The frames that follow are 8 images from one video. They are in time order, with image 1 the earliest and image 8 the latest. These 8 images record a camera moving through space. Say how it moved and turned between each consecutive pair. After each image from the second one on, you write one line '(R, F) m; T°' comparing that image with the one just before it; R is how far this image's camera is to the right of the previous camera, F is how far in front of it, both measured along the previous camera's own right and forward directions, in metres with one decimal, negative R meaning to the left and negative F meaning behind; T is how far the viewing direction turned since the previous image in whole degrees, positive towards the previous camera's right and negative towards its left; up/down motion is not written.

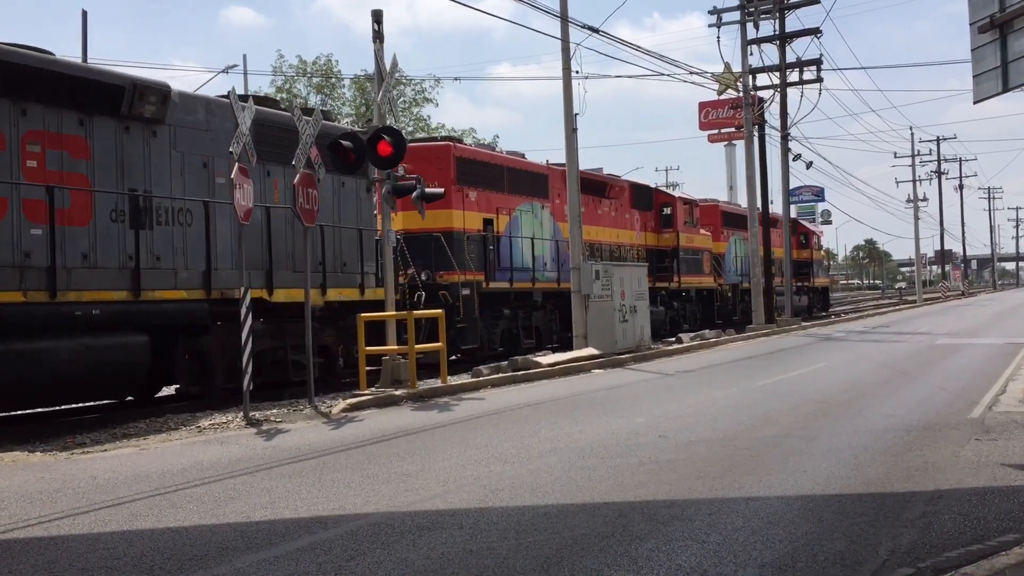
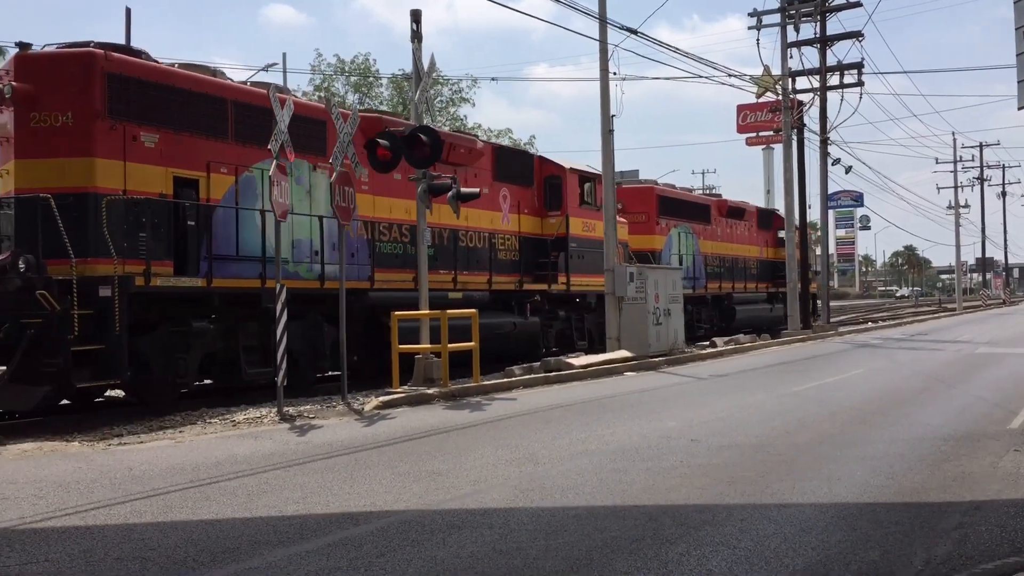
(0.0, 0.0) m; -2°
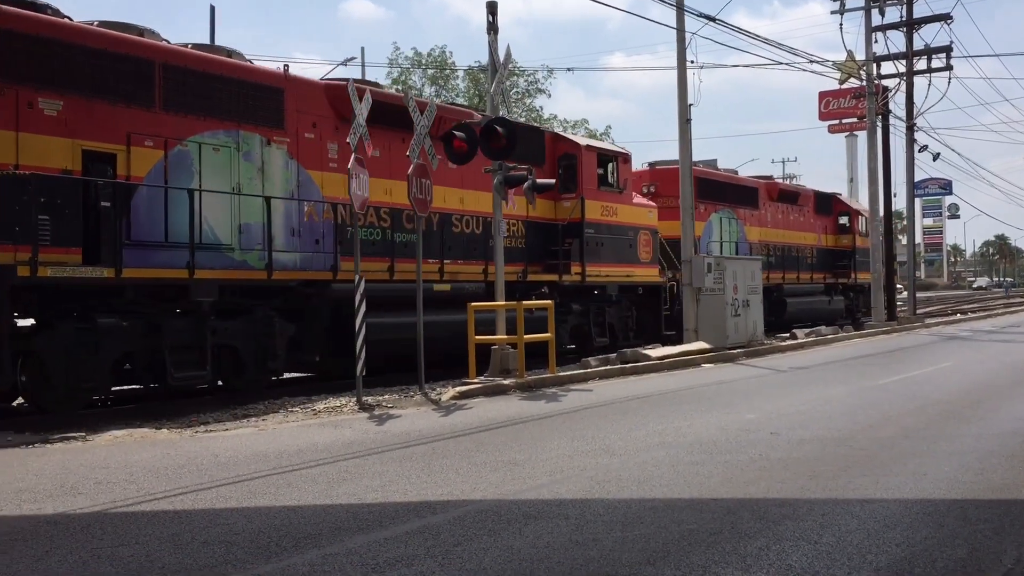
(0.0, 0.0) m; -4°
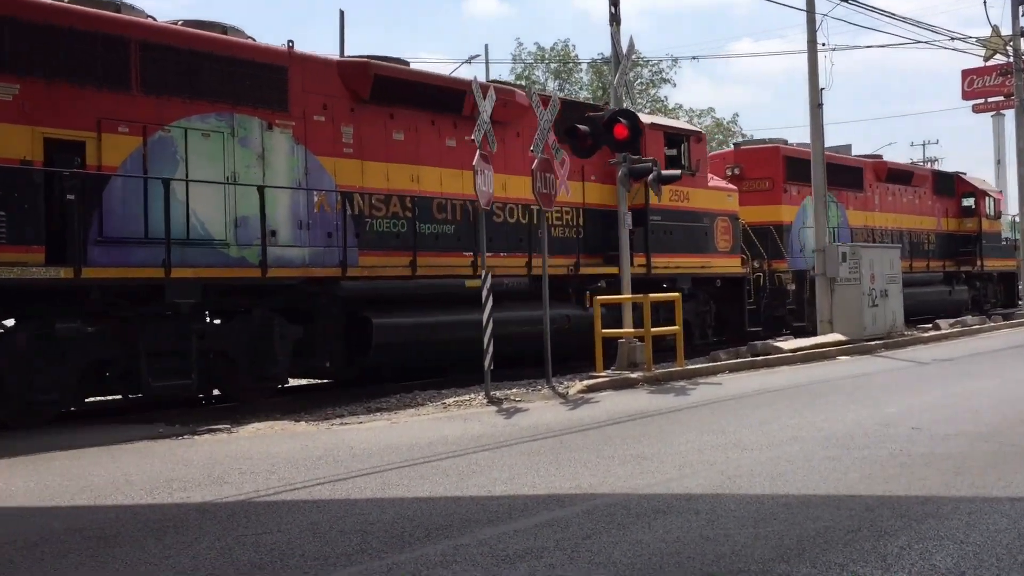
(0.0, 0.0) m; -7°
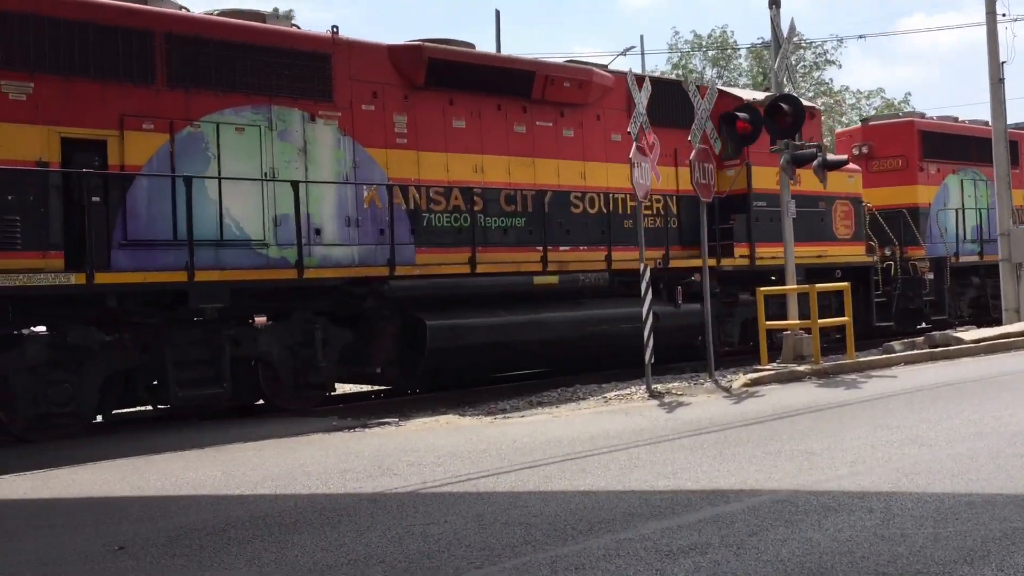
(+0.1, 0.0) m; -10°
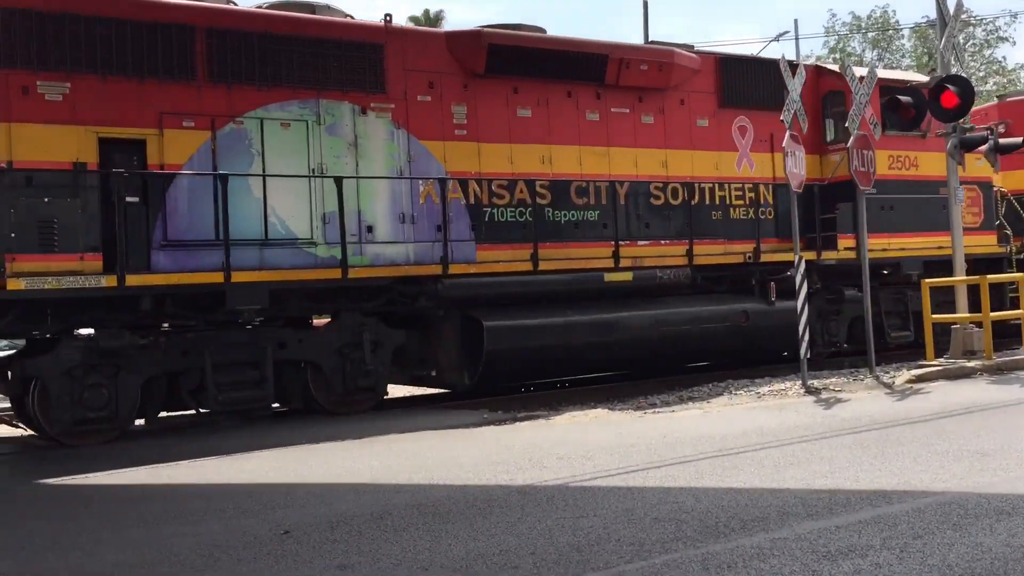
(-0.4, +0.1) m; -6°
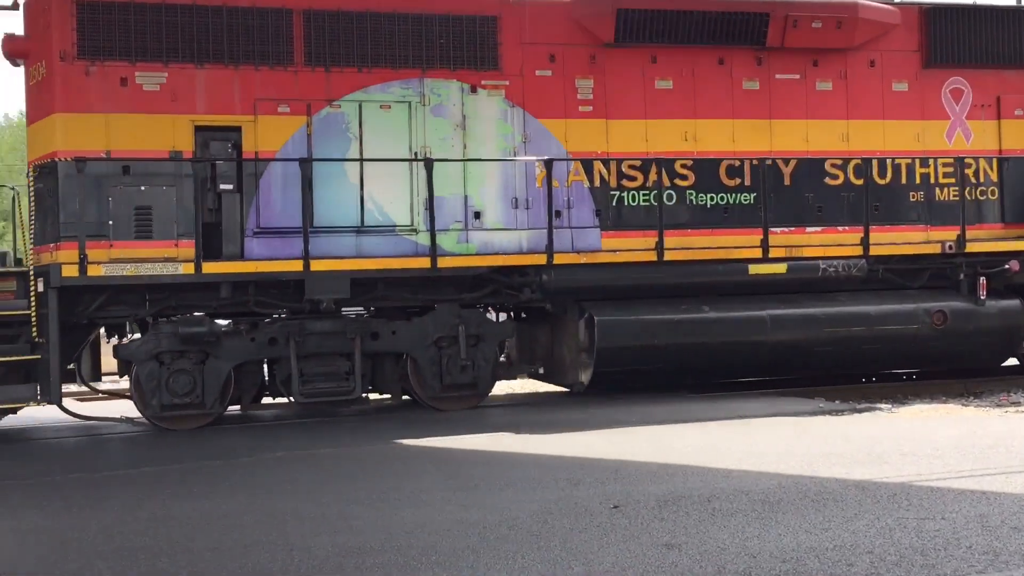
(+1.2, +2.5) m; -9°
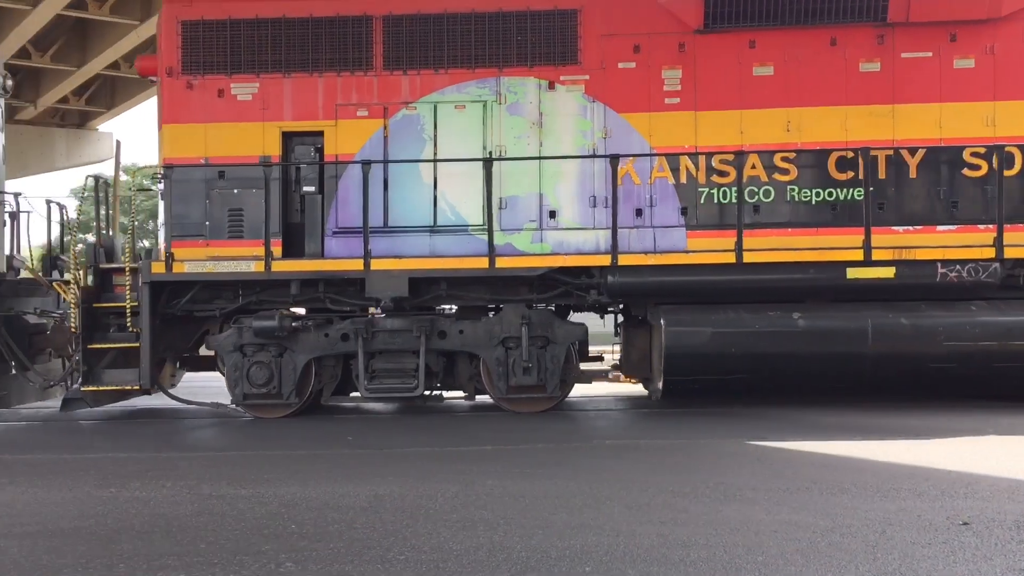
(+5.7, +1.4) m; -15°
